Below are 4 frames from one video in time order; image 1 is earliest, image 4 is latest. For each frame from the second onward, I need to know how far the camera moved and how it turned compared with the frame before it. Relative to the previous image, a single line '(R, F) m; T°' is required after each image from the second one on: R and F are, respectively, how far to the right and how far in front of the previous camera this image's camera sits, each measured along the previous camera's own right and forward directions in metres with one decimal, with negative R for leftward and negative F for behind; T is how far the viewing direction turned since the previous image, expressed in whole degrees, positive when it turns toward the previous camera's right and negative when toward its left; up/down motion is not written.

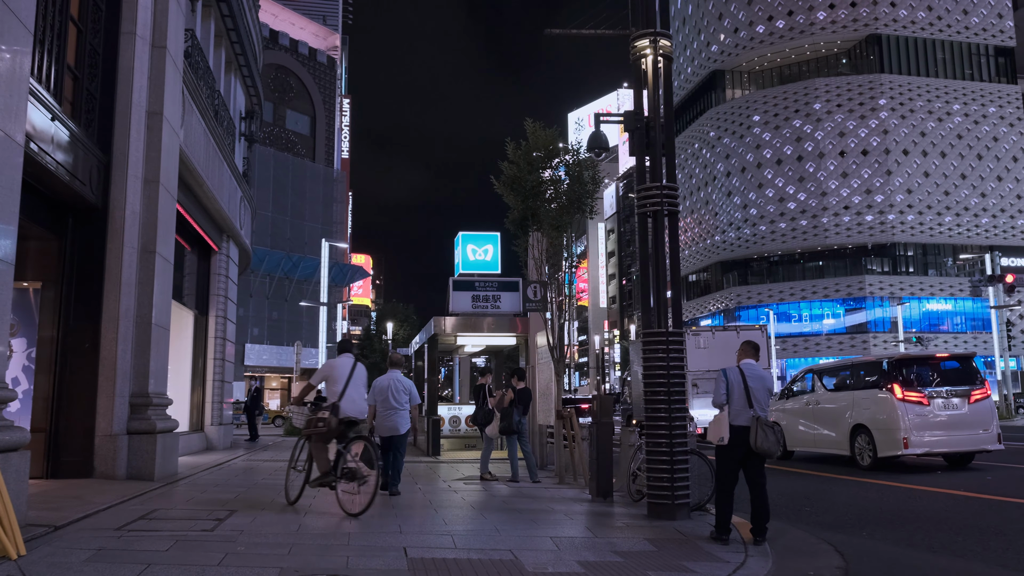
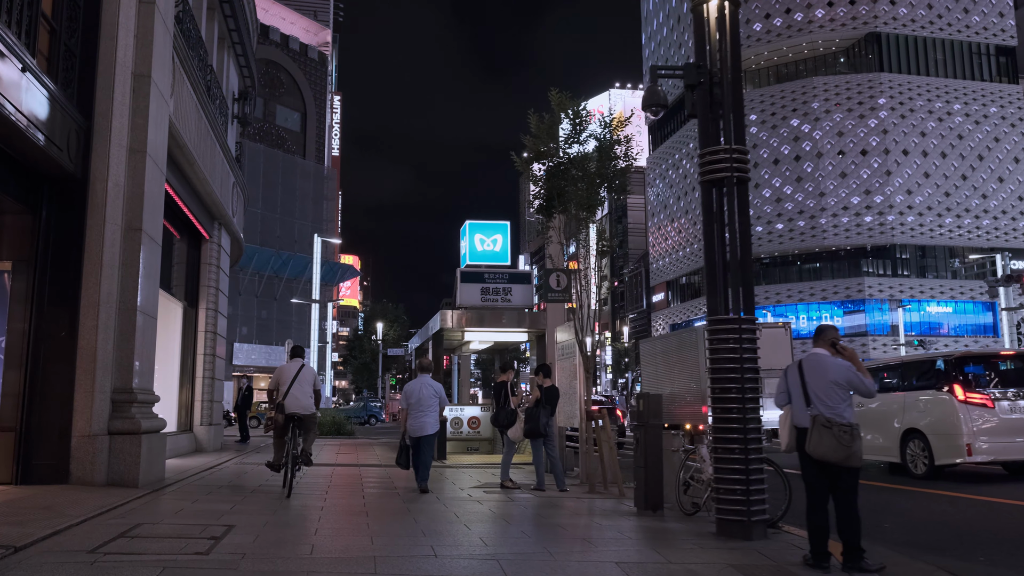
(-0.5, +1.2) m; +1°
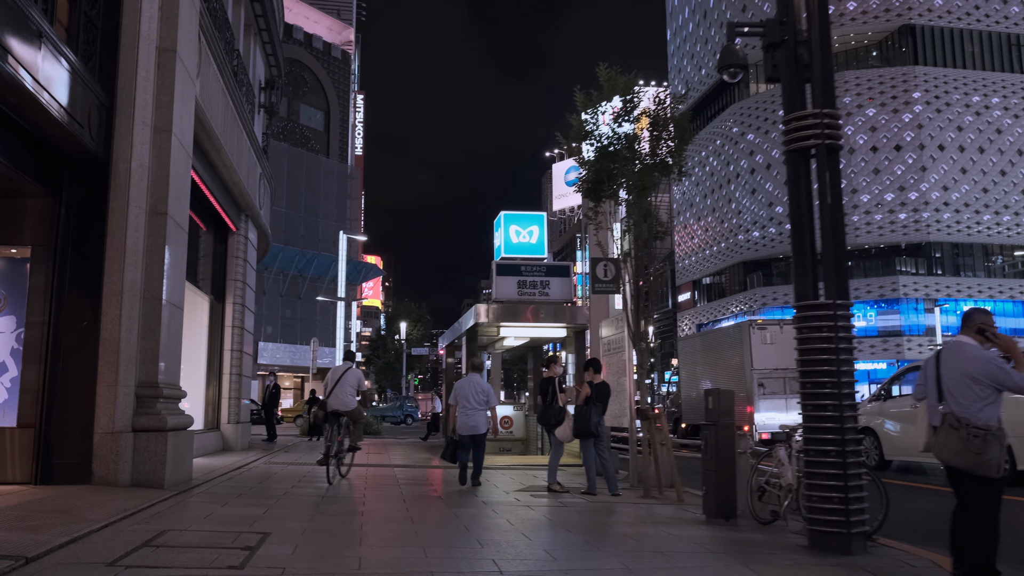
(-0.3, +0.7) m; -1°
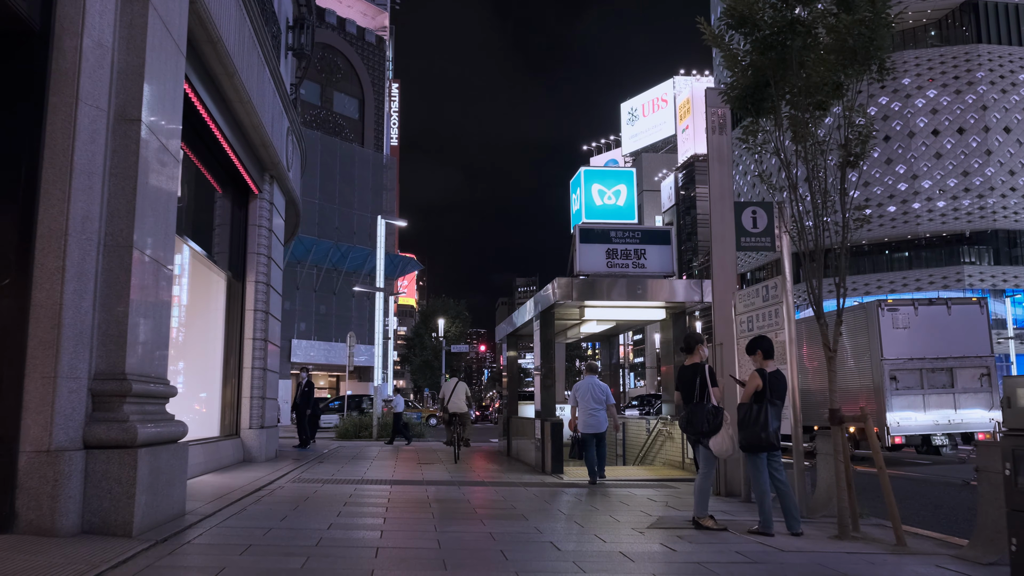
(-0.8, +3.2) m; -2°
